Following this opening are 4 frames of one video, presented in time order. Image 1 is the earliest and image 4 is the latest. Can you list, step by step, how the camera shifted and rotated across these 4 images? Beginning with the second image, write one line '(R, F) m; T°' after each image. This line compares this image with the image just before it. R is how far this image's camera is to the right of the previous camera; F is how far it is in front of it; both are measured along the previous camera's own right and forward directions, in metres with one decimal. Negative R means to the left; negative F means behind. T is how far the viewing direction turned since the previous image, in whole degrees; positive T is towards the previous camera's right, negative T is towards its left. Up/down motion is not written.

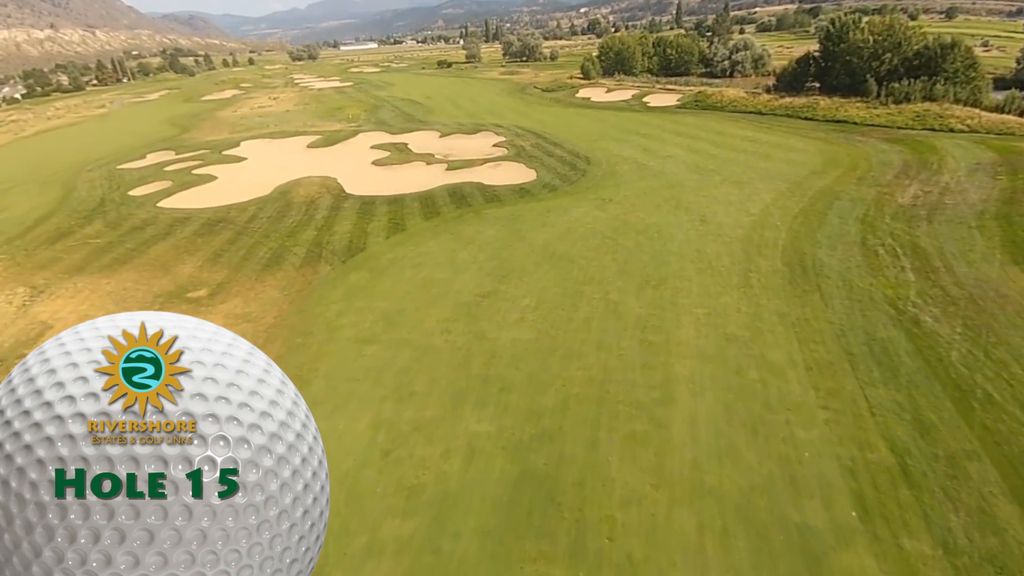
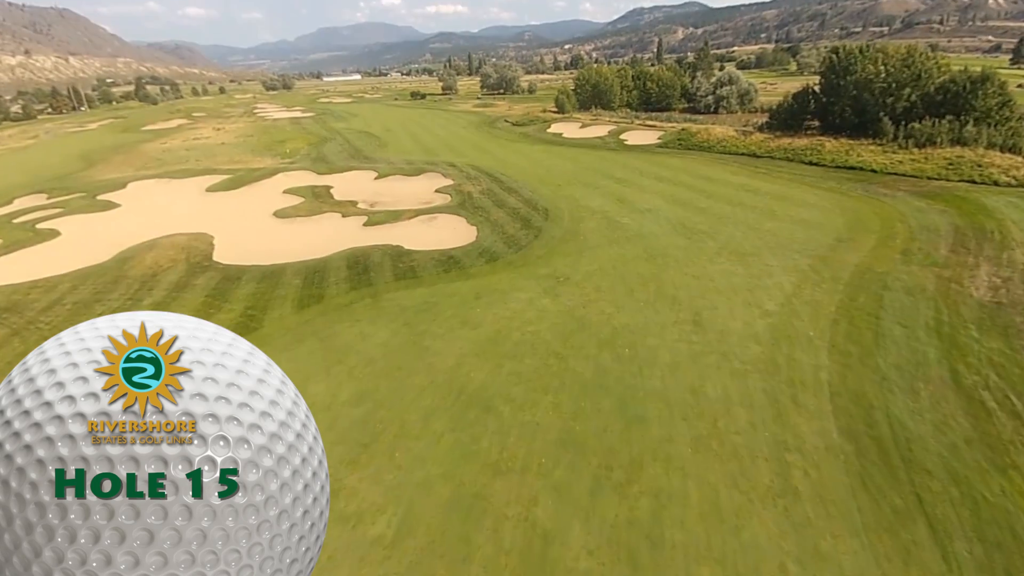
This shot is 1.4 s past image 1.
(+2.5, +7.6) m; +2°
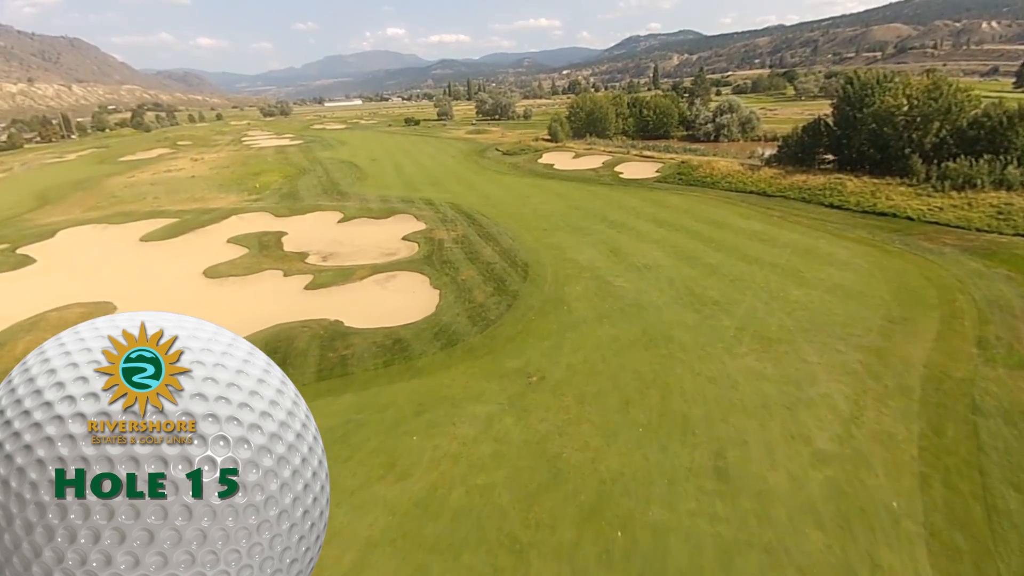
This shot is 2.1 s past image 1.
(+1.2, +4.6) m; 0°
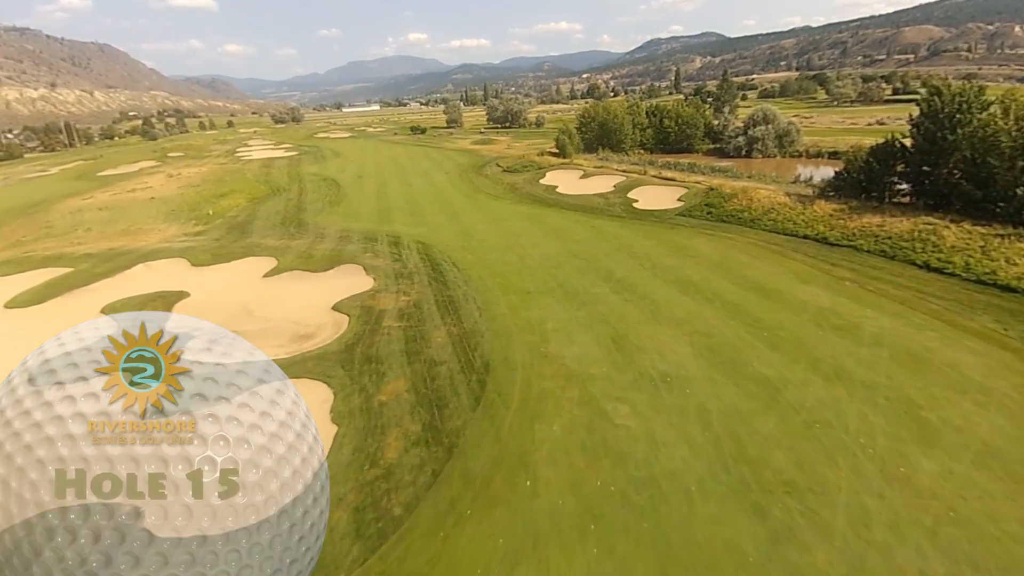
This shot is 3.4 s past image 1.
(+2.1, +8.2) m; -2°
